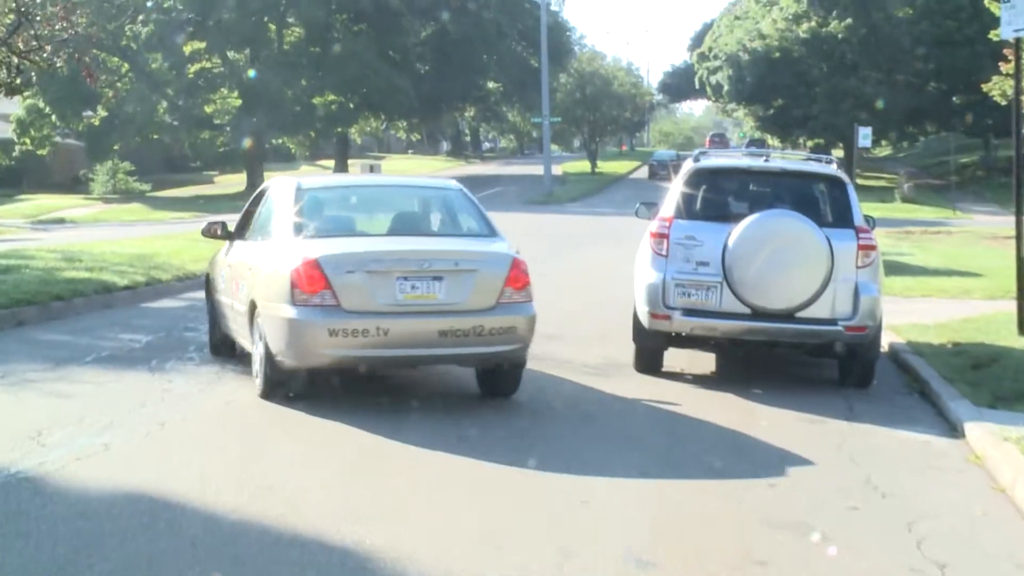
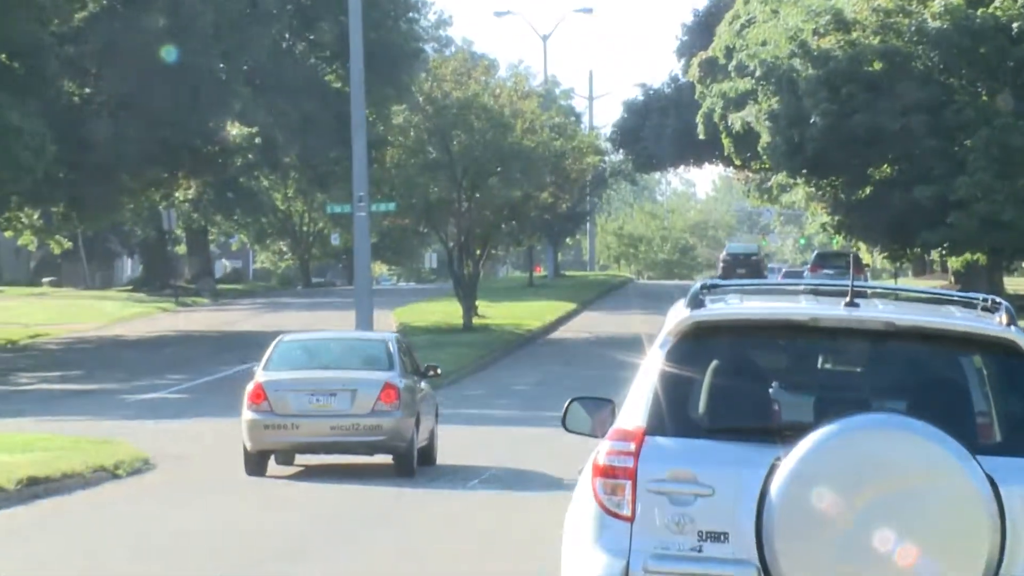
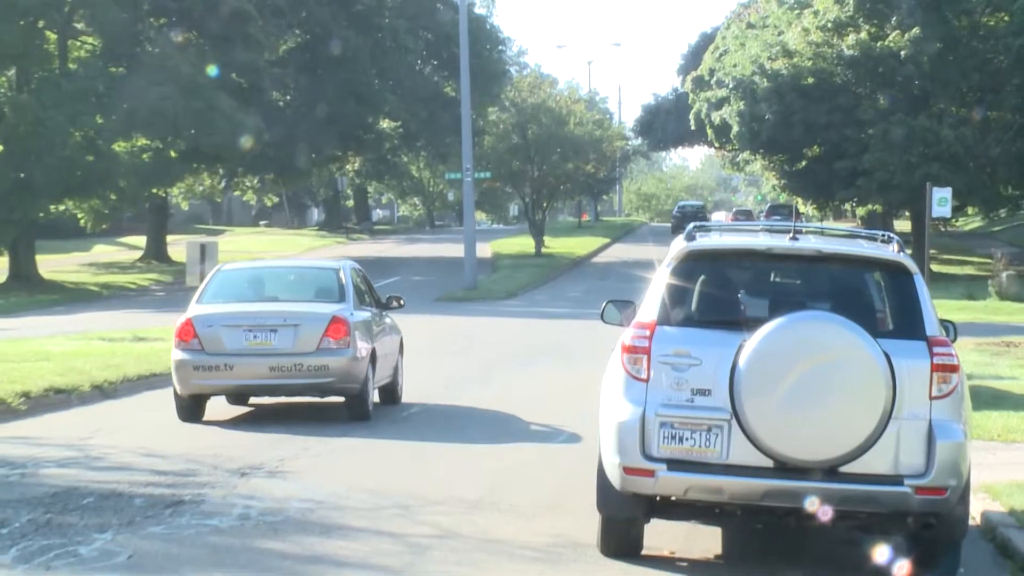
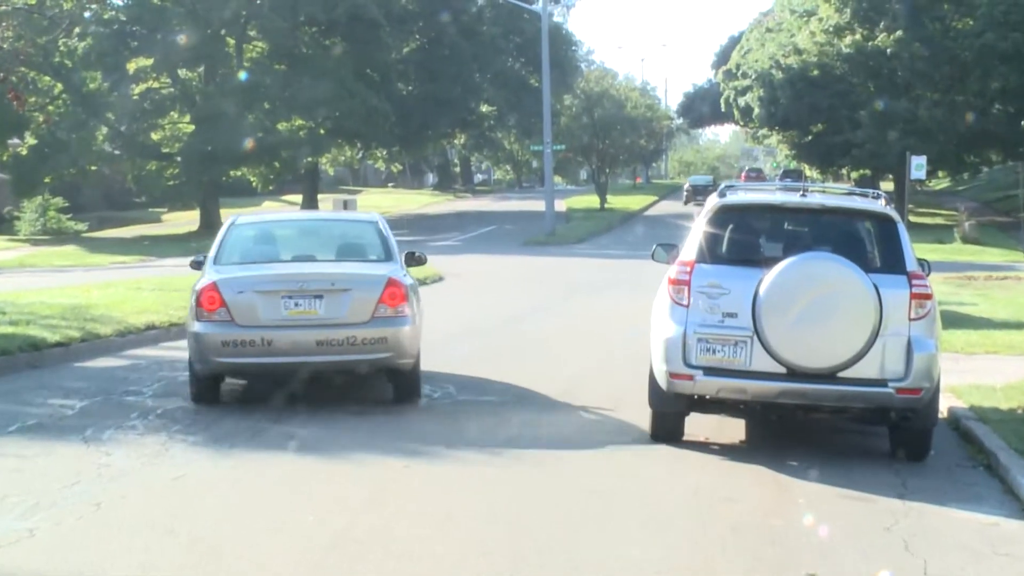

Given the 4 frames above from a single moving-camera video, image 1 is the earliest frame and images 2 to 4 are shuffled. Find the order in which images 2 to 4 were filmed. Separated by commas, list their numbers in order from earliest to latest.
4, 3, 2
